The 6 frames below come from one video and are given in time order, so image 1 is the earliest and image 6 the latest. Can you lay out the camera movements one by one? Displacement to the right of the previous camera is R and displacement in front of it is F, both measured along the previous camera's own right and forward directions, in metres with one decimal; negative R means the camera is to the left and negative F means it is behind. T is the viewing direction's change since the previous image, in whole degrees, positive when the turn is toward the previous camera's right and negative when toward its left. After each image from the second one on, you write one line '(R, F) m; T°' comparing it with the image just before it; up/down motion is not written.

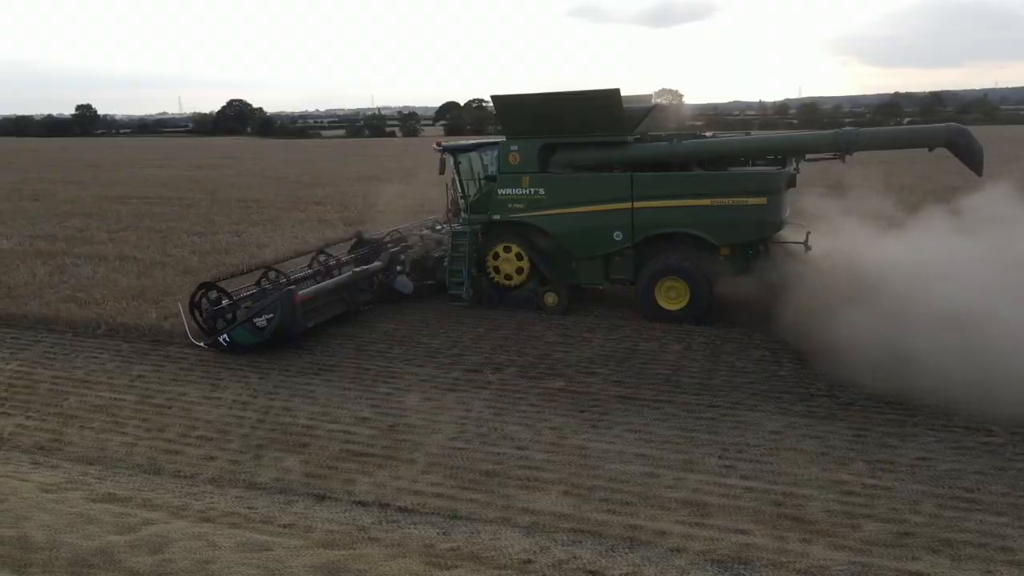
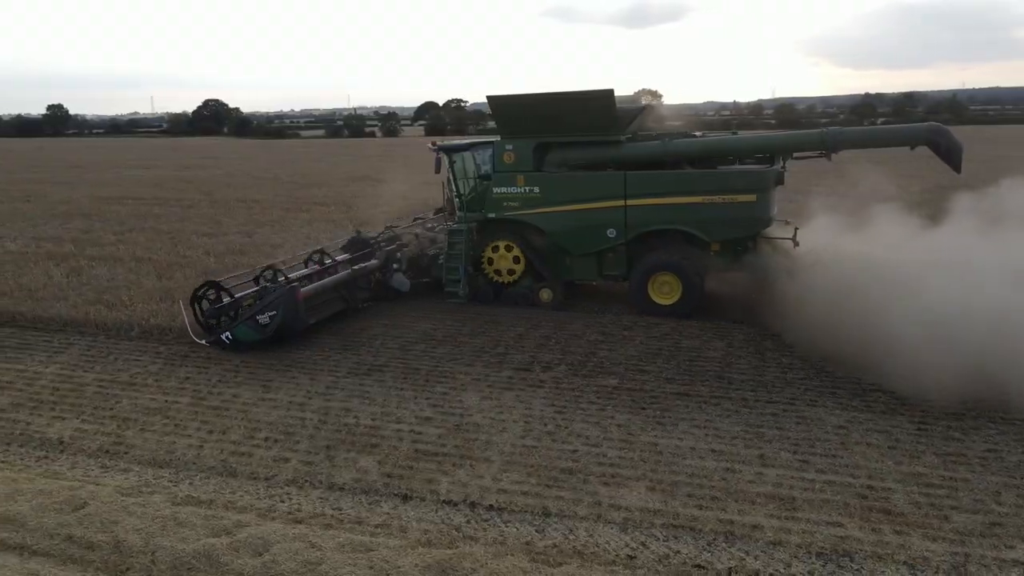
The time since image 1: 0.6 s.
(-0.8, 0.0) m; +2°
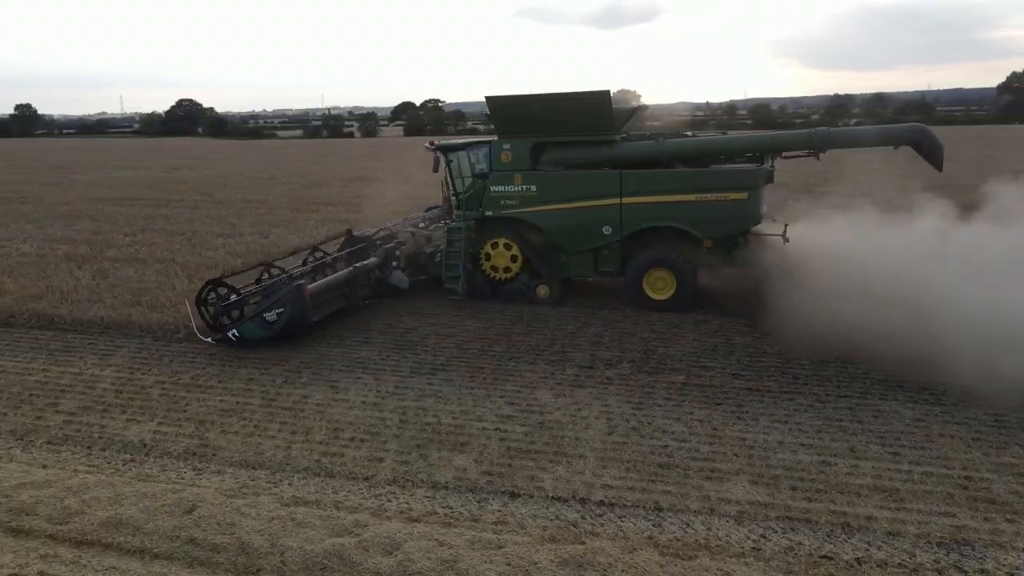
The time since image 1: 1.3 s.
(-0.9, 0.0) m; +2°
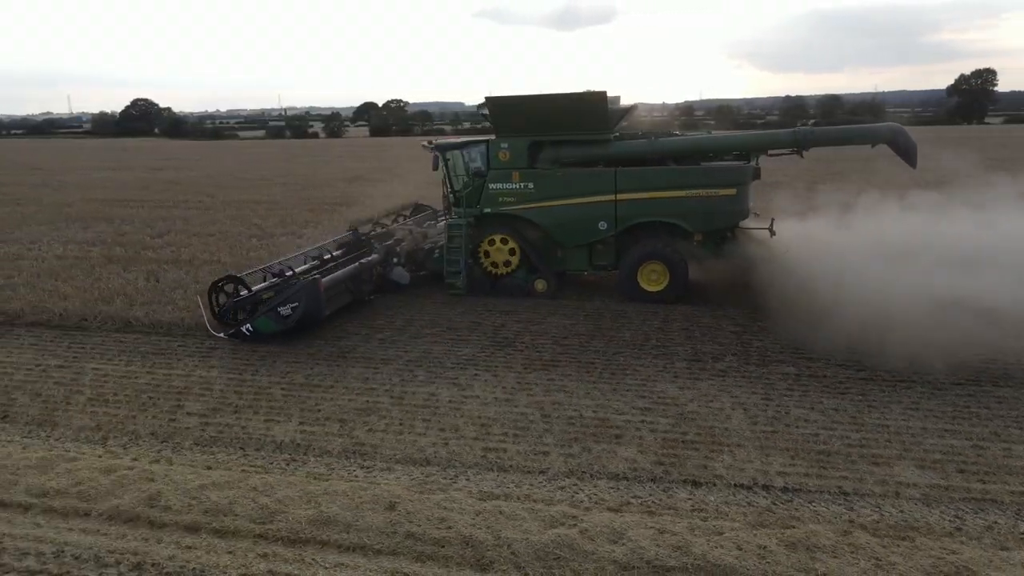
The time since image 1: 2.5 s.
(-1.6, 0.0) m; +3°
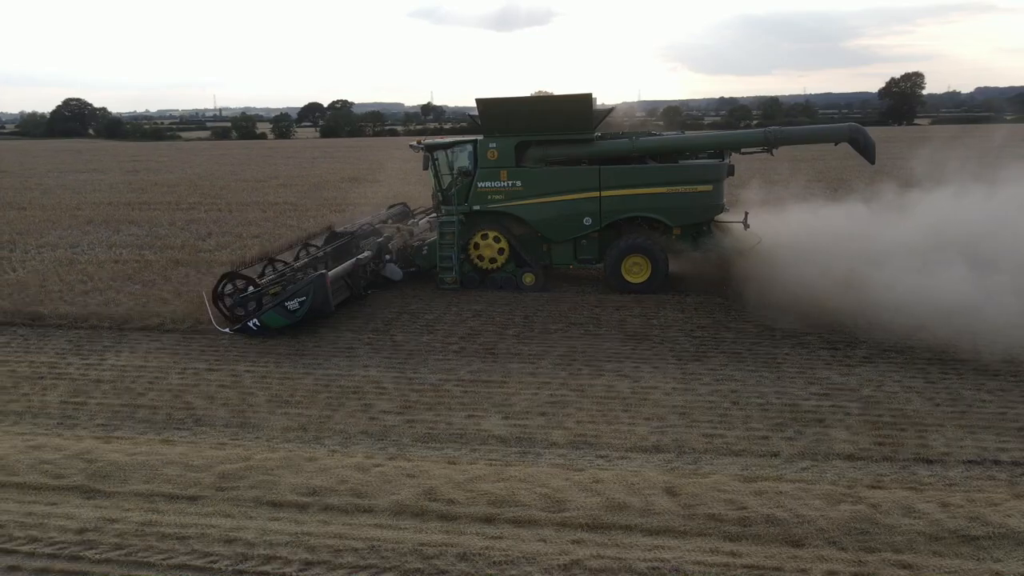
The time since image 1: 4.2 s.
(-2.3, -0.1) m; +4°
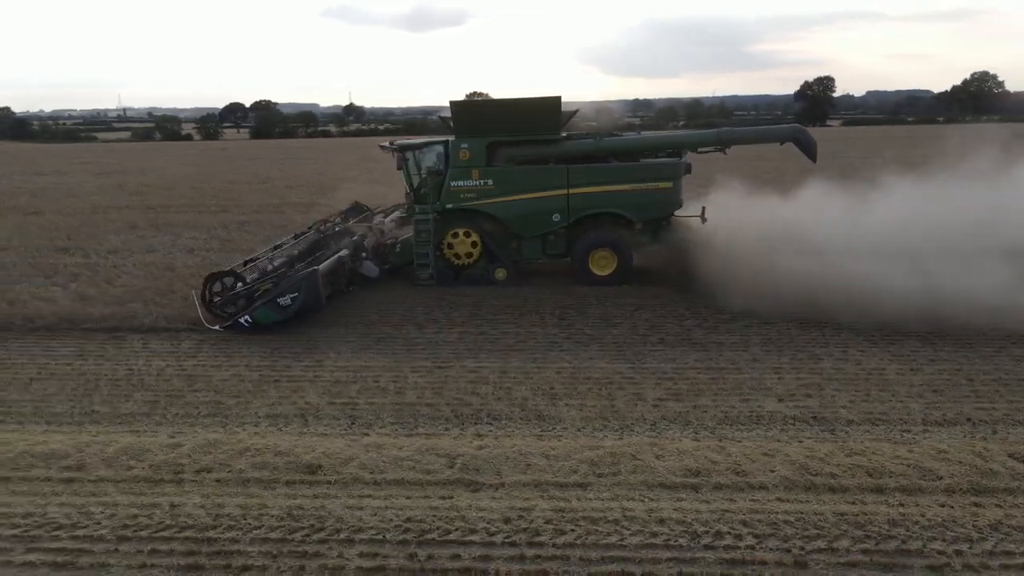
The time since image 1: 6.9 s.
(-3.3, -0.1) m; +5°
